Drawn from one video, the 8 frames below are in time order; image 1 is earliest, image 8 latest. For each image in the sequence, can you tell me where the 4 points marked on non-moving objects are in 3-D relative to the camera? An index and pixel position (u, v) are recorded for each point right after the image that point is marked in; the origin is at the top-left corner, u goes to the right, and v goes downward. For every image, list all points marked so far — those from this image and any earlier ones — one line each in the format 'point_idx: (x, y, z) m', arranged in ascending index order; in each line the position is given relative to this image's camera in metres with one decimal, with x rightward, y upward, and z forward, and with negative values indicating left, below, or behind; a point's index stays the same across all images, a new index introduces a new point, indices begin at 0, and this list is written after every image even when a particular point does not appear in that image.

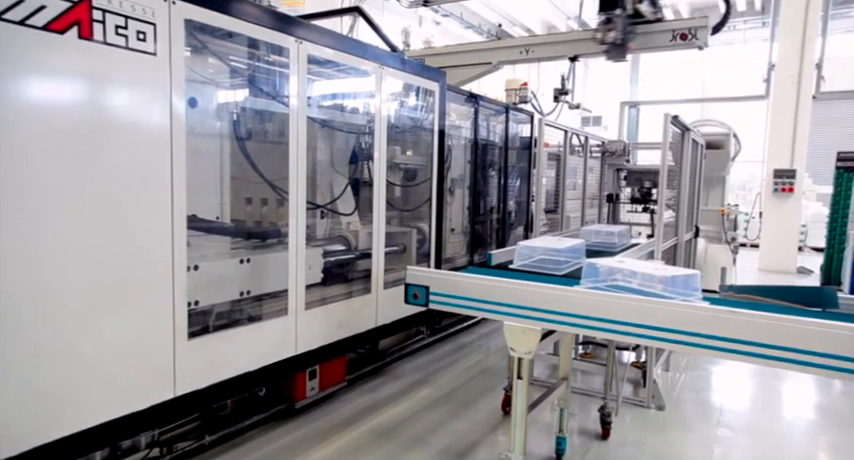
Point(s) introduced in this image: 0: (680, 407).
0: (+1.4, -1.0, +3.2) m
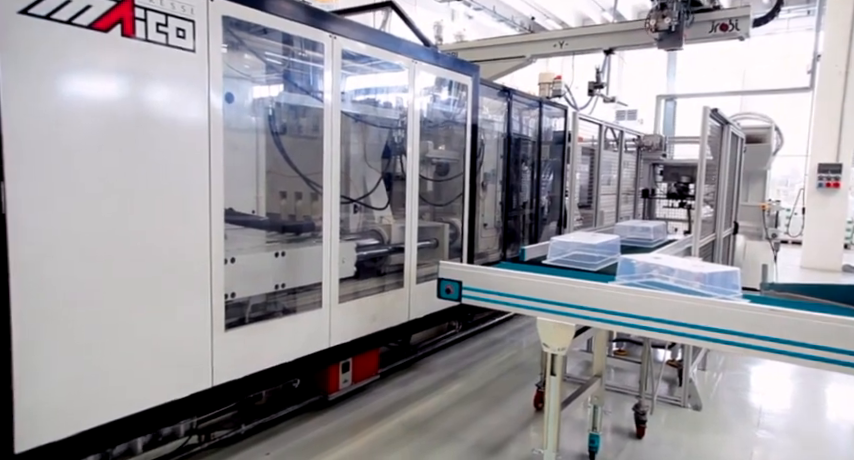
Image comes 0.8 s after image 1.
0: (+1.6, -1.0, +3.2) m
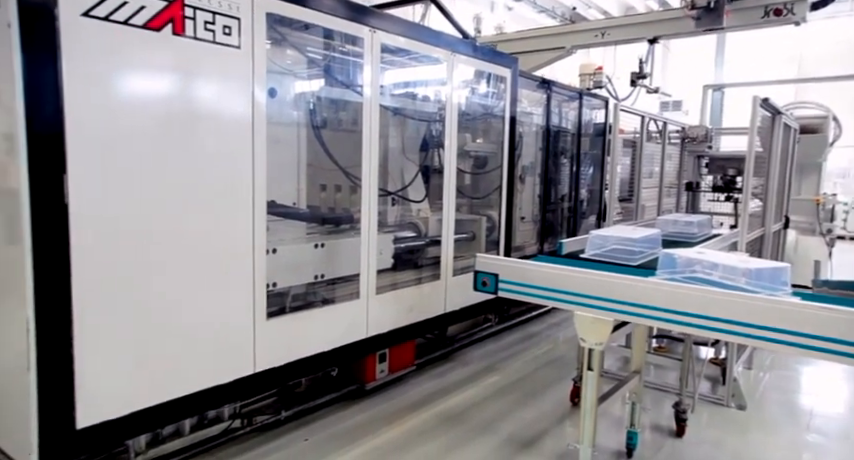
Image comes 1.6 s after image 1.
0: (+1.8, -0.9, +3.1) m
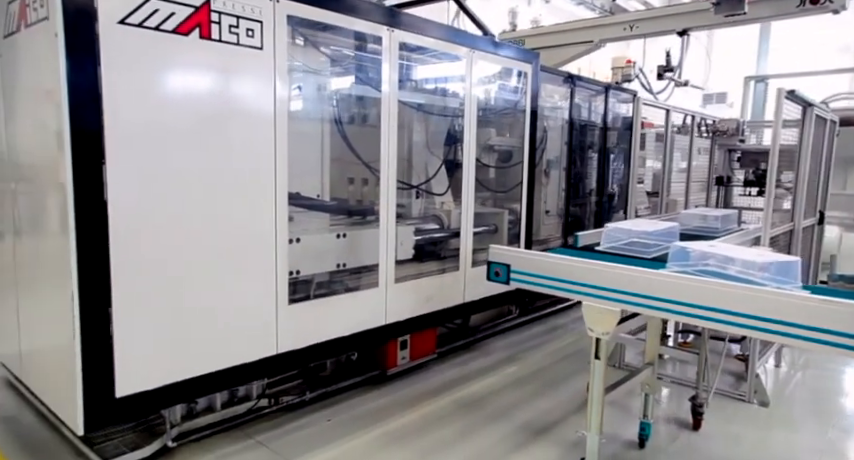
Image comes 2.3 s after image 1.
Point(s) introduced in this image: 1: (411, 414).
0: (+1.9, -0.9, +3.1) m
1: (-0.1, -0.9, +2.8) m
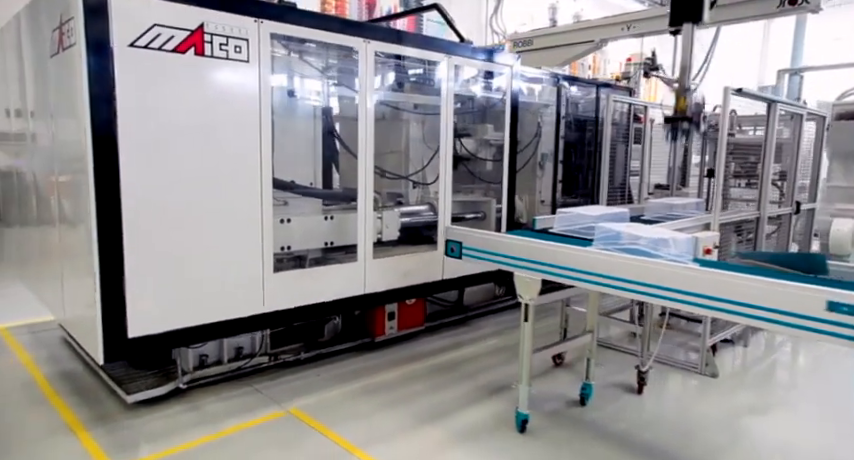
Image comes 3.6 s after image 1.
0: (+1.8, -0.8, +3.3) m
1: (-0.2, -0.8, +3.2) m
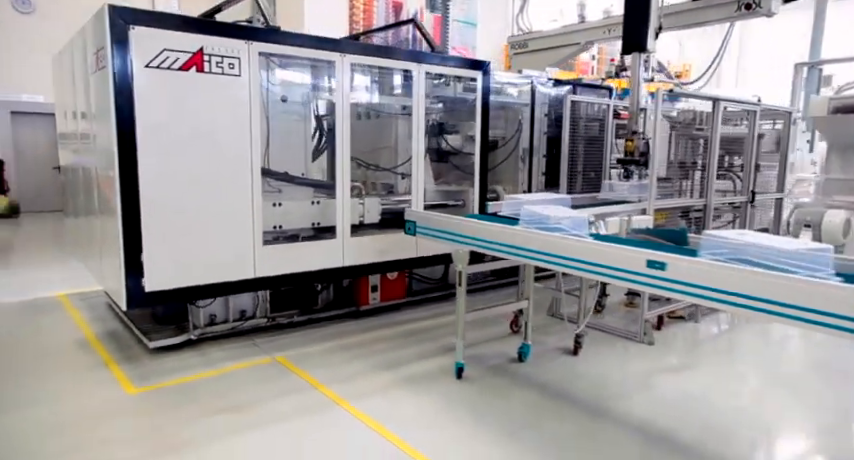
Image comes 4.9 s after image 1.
0: (+1.6, -0.7, +3.7) m
1: (-0.4, -0.7, +3.8) m
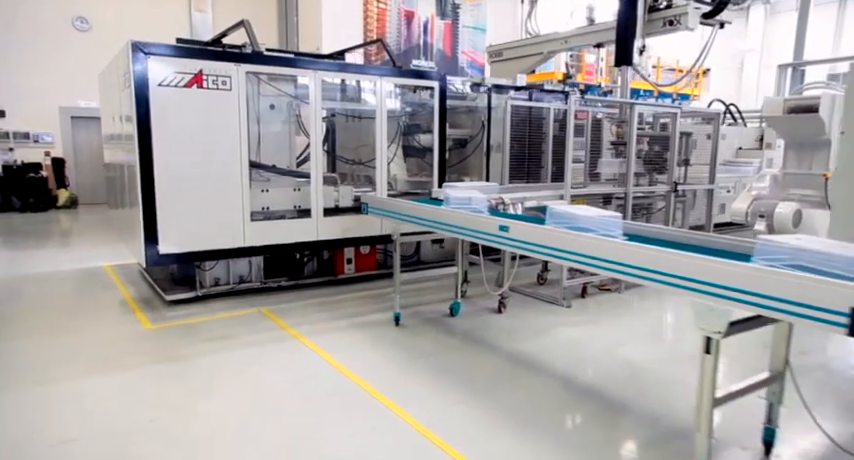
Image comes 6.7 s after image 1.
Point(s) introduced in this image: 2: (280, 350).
0: (+1.3, -0.6, +4.4) m
1: (-0.7, -0.5, +4.6) m
2: (-0.9, -0.7, +3.6) m
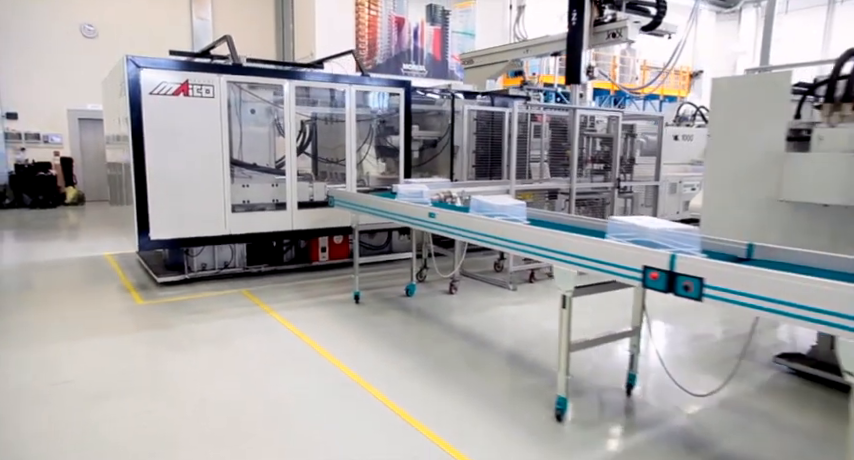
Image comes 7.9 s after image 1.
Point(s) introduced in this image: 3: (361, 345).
0: (+0.9, -0.5, +5.0) m
1: (-1.0, -0.5, +5.2) m
2: (-1.2, -0.7, +4.1) m
3: (-0.4, -0.8, +3.9) m
